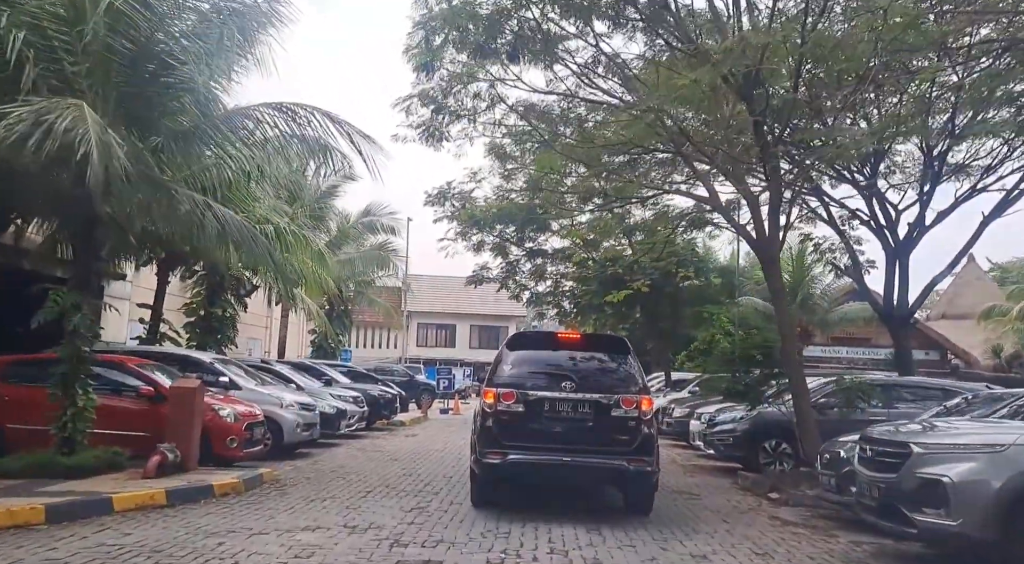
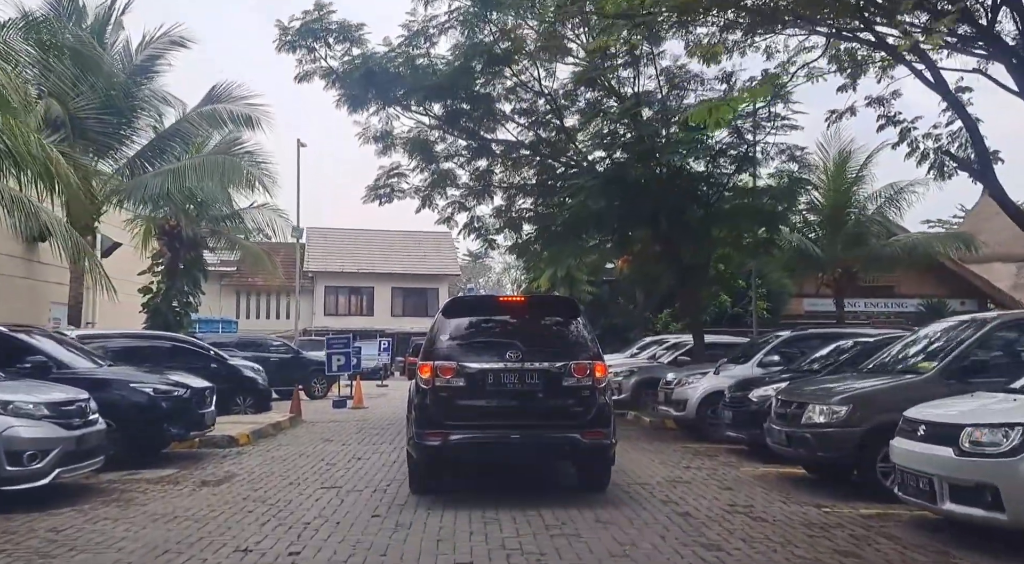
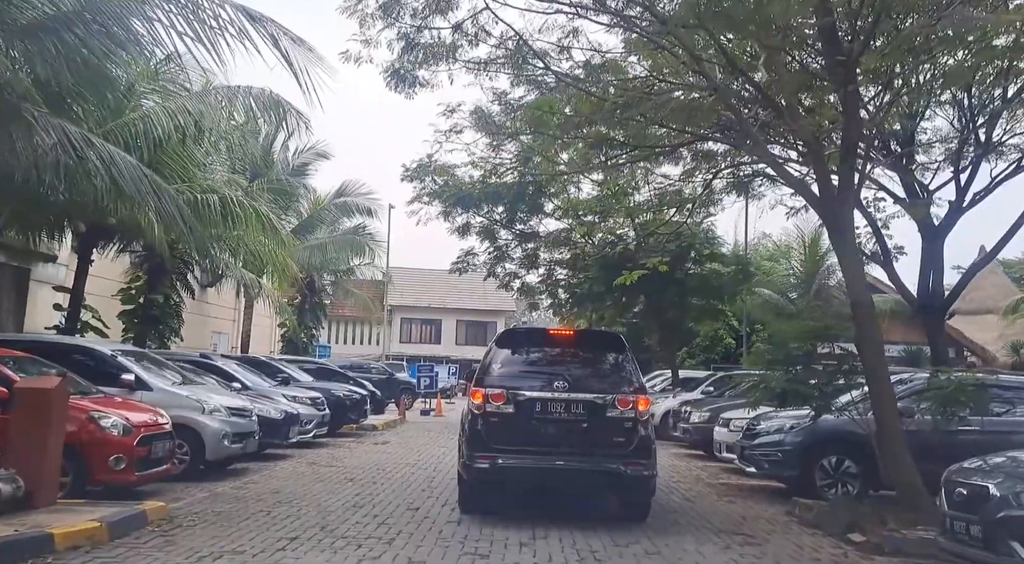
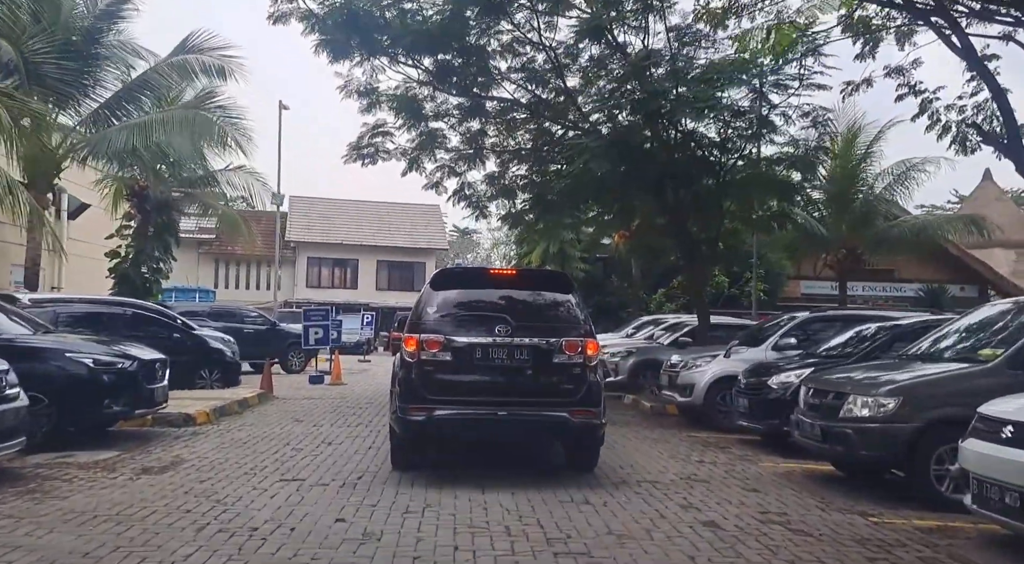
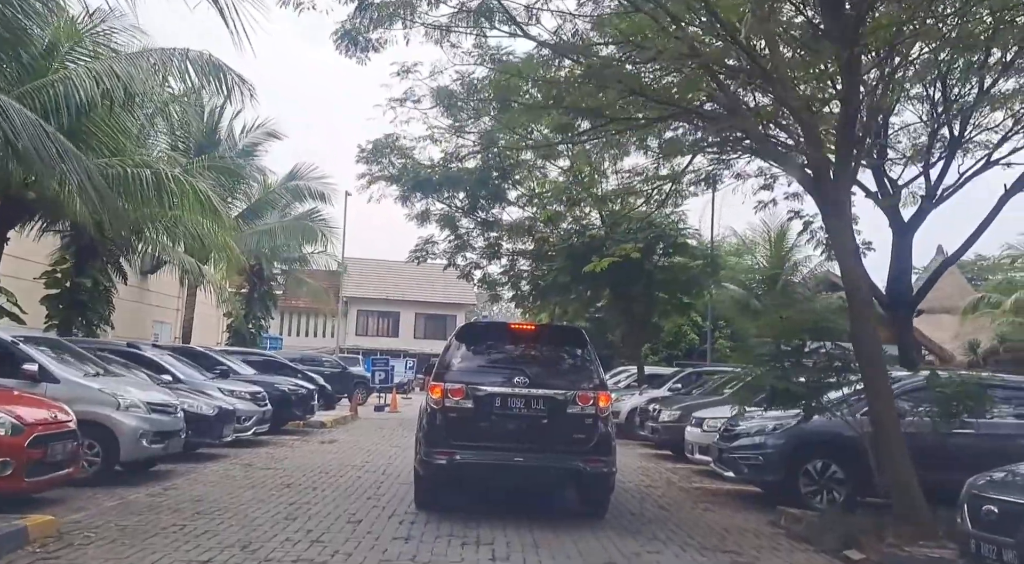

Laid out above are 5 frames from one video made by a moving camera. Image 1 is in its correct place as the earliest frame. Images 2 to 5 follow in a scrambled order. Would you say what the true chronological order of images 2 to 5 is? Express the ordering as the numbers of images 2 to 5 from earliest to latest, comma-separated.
3, 5, 2, 4
